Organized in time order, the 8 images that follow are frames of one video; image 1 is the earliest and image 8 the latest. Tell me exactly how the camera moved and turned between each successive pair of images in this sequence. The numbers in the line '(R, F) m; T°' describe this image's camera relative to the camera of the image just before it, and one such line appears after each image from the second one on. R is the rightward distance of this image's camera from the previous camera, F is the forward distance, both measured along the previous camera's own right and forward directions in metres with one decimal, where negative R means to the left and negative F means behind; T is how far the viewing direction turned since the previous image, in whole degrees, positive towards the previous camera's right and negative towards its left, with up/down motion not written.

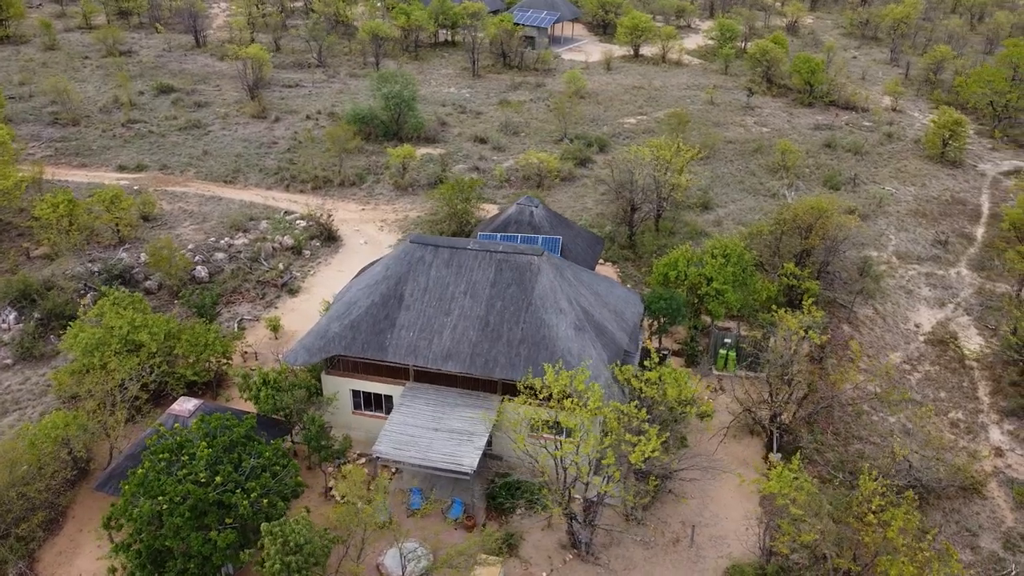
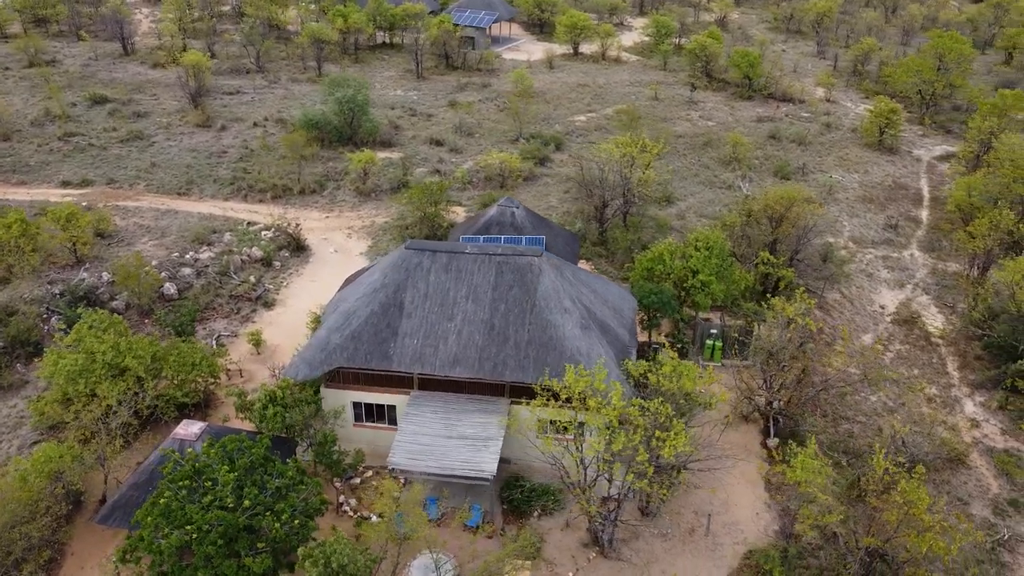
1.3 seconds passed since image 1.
(-1.6, +0.2) m; +5°
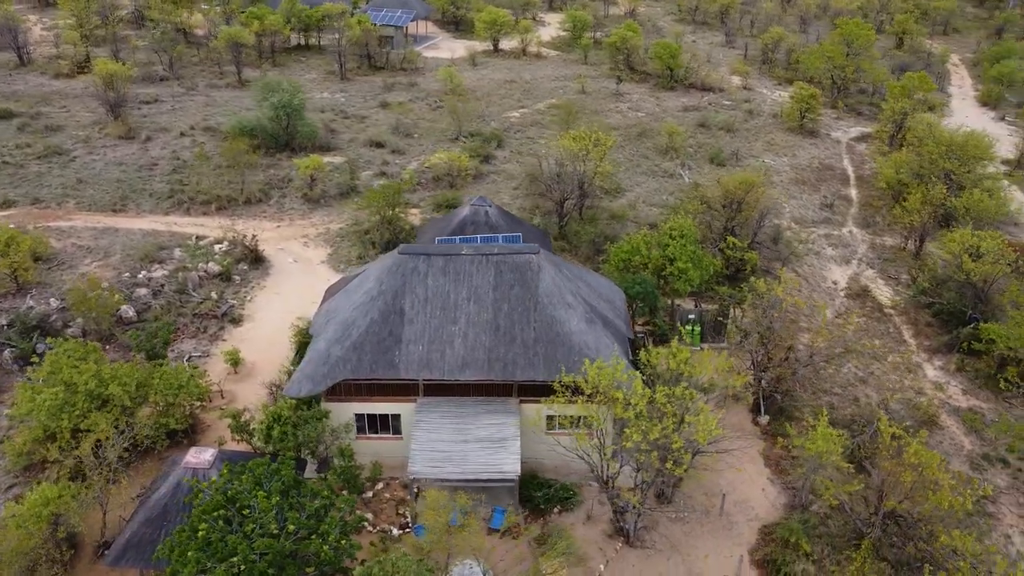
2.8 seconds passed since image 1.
(-2.1, +0.2) m; +6°
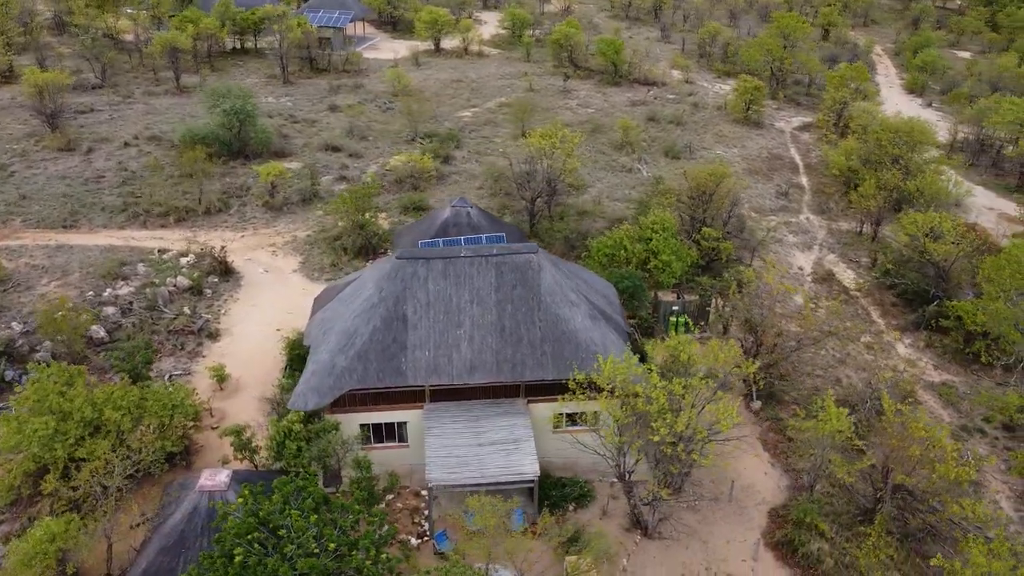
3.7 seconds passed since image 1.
(-1.6, +0.1) m; +4°
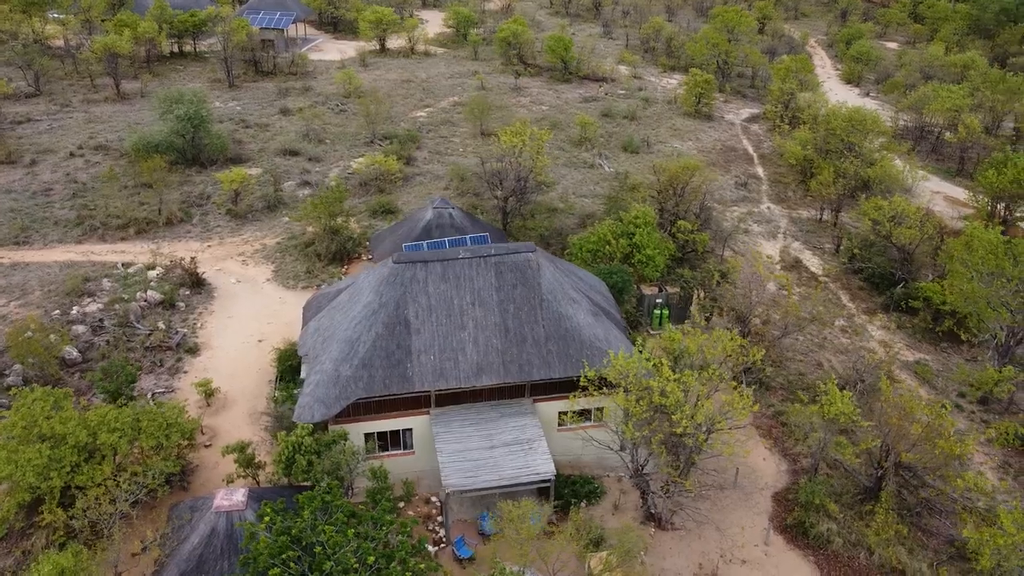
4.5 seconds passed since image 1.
(-1.4, +0.1) m; +4°
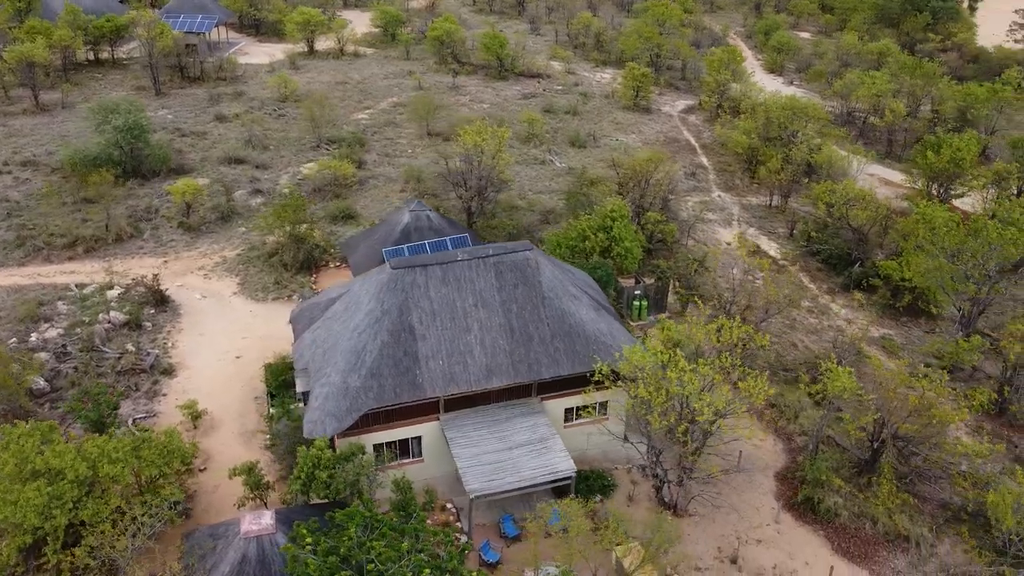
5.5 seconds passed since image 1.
(-1.8, +0.1) m; +5°
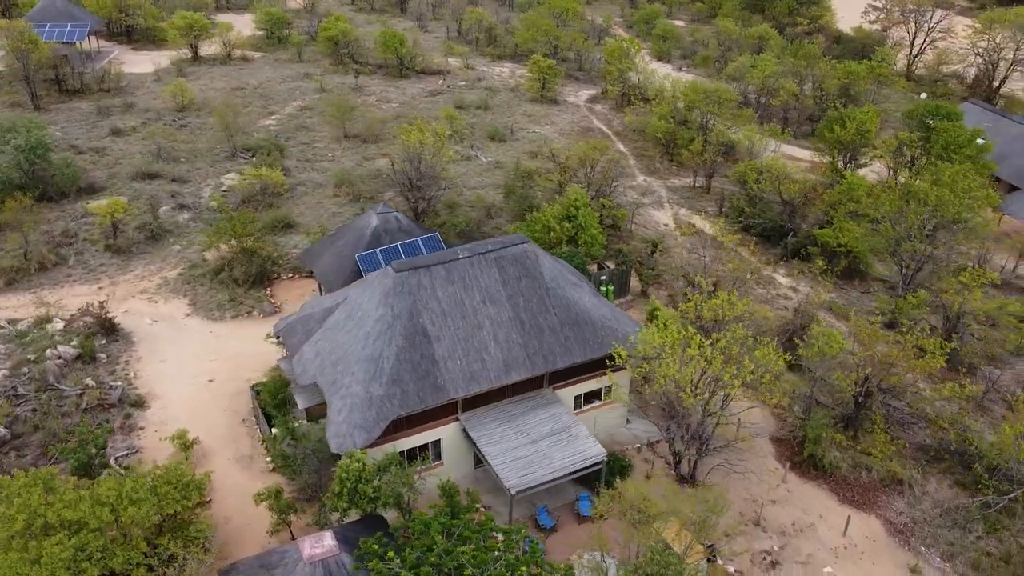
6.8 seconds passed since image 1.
(-2.8, +0.1) m; +8°
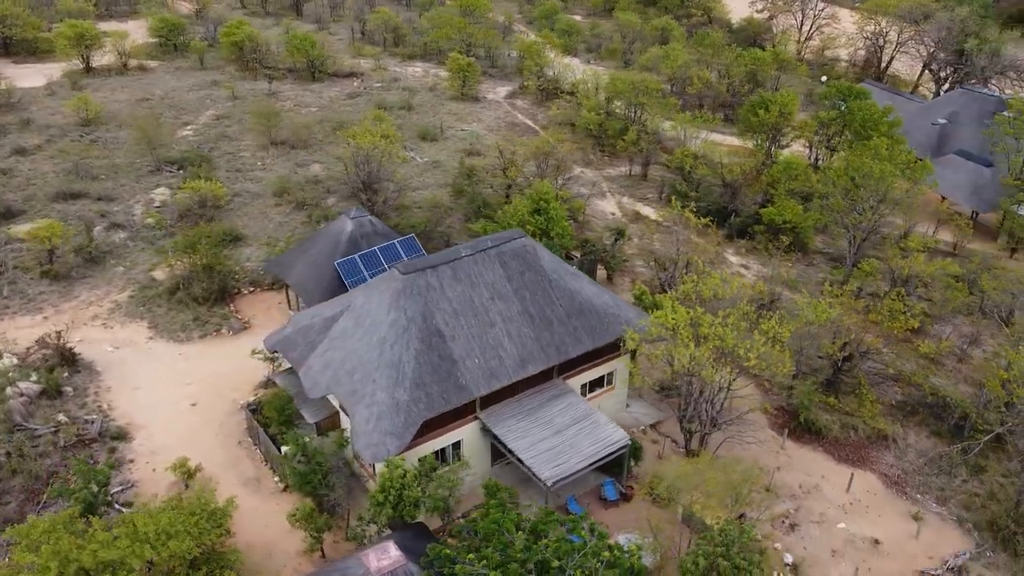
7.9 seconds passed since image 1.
(-2.4, -0.1) m; +7°
